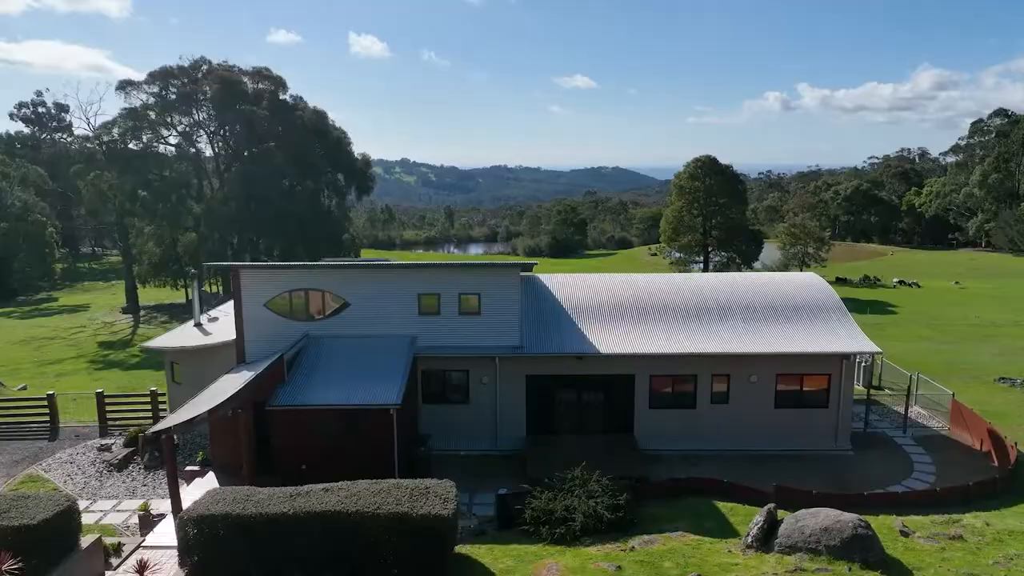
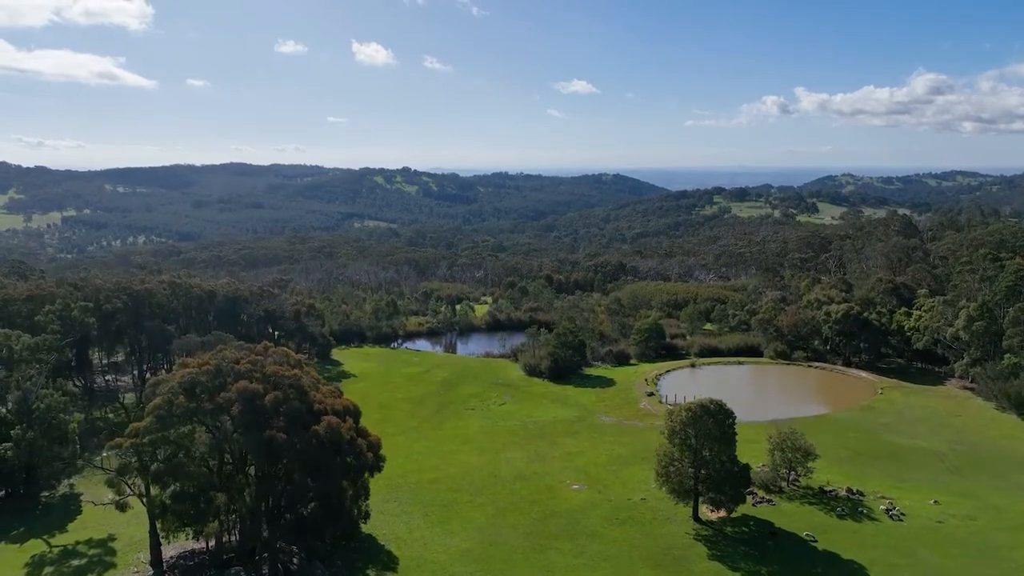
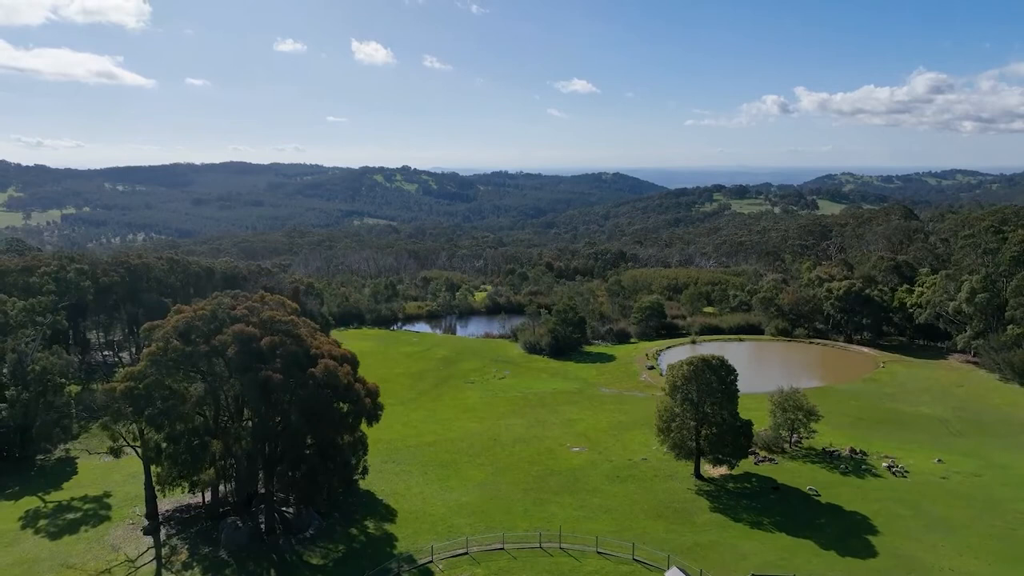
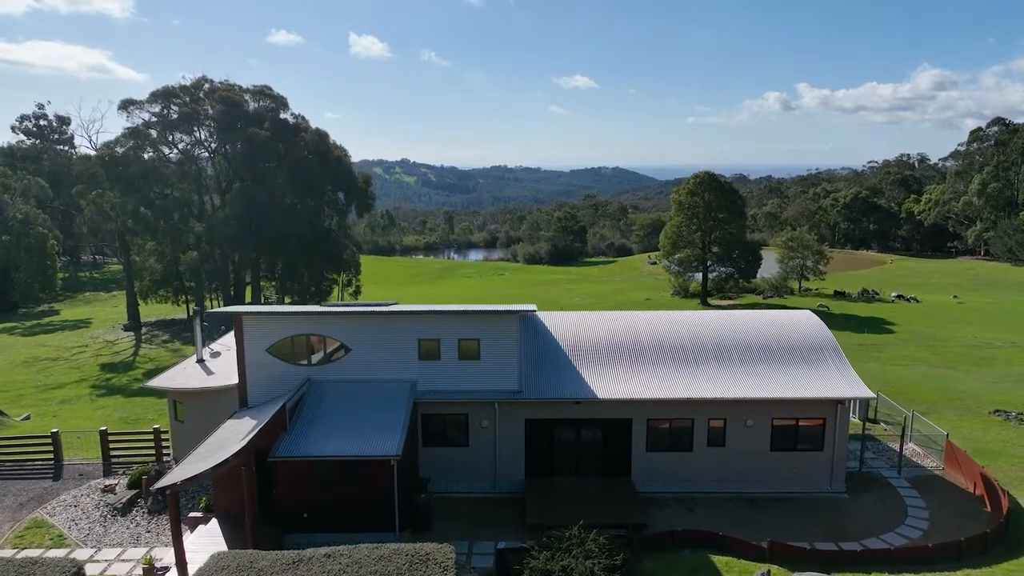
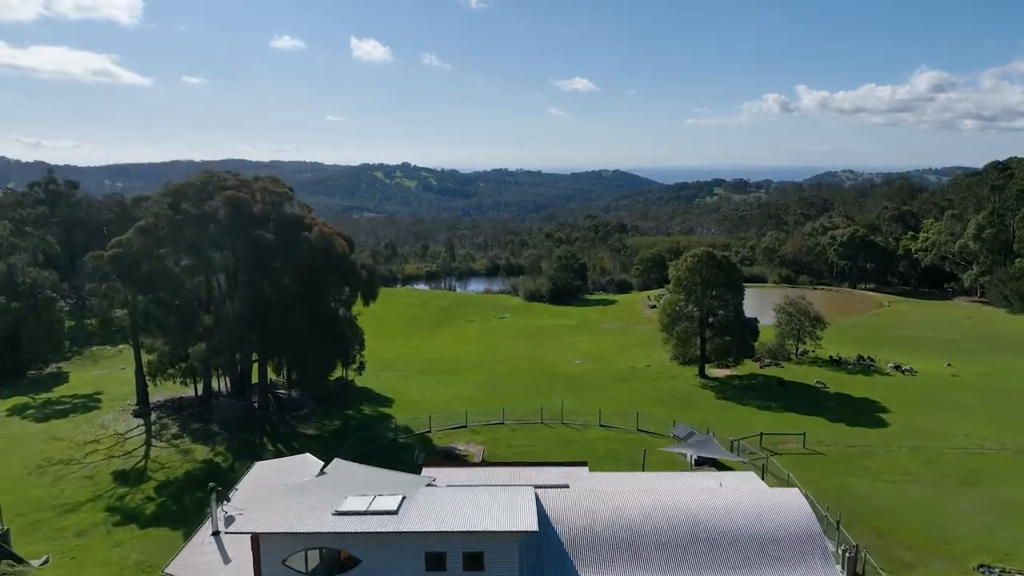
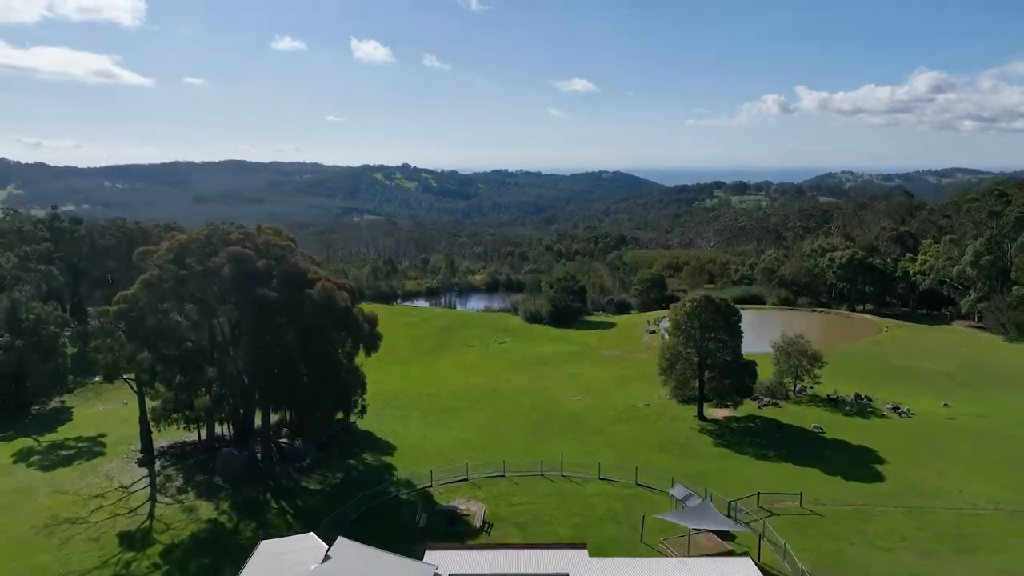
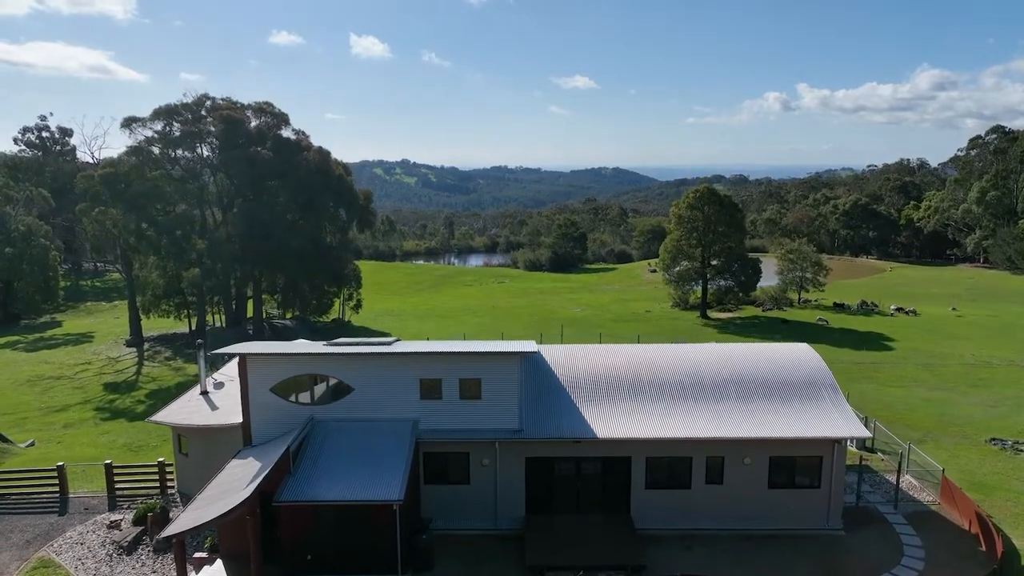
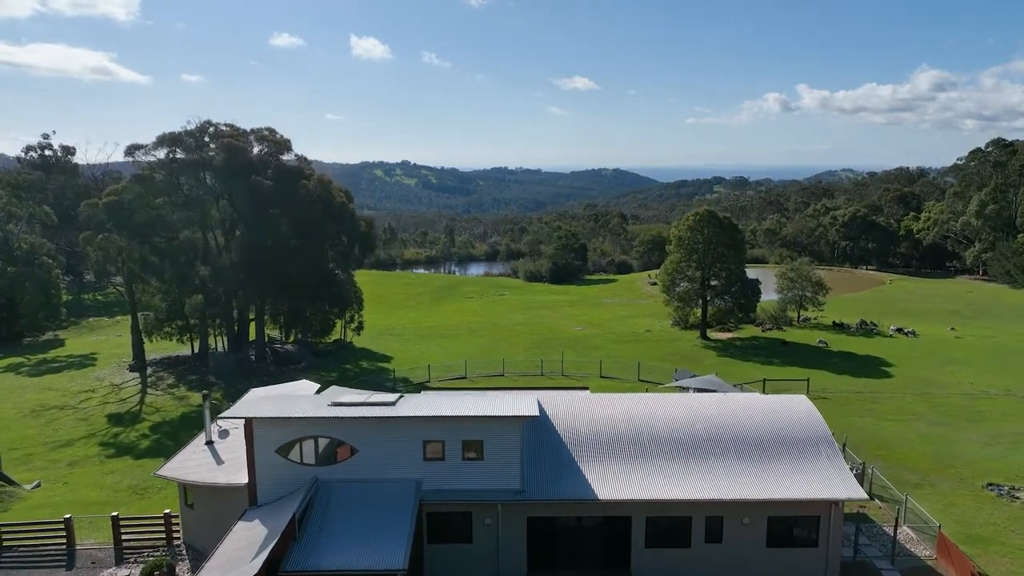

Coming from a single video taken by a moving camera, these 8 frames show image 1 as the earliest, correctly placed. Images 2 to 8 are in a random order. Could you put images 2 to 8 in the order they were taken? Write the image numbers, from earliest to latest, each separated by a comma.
4, 7, 8, 5, 6, 3, 2
